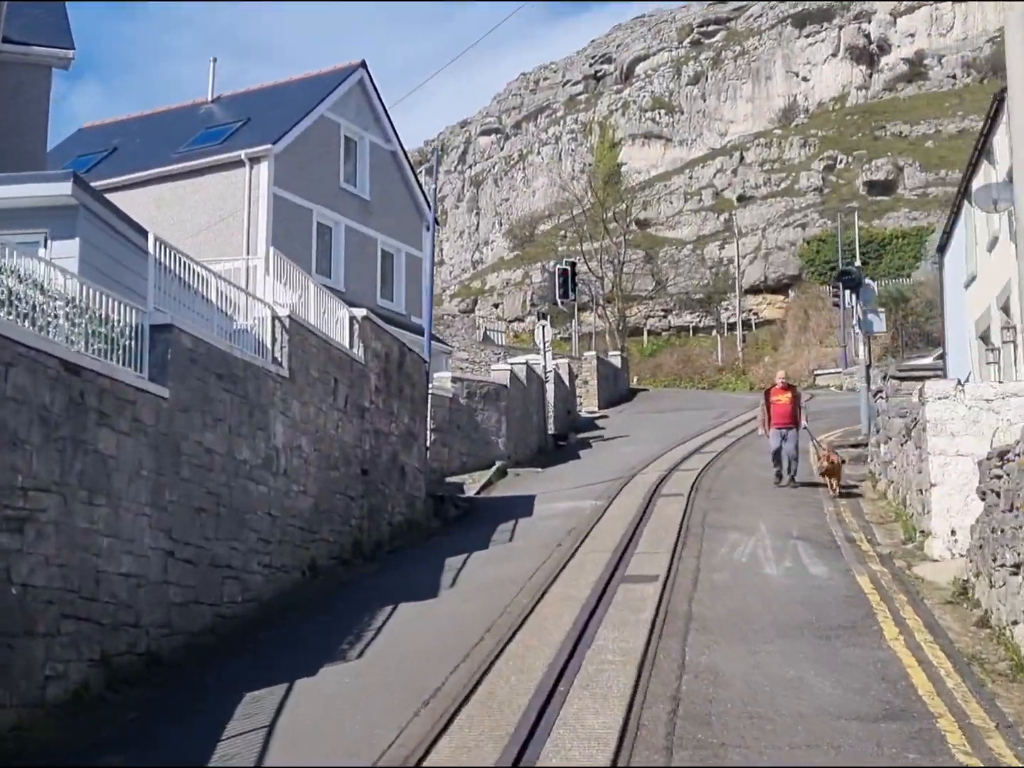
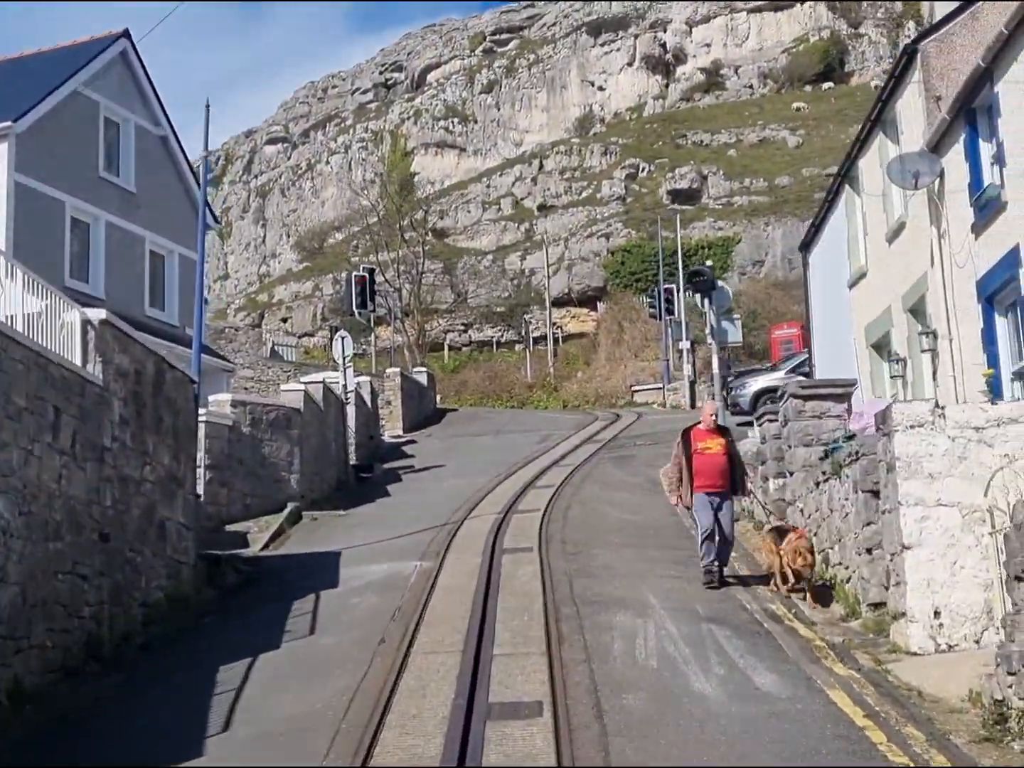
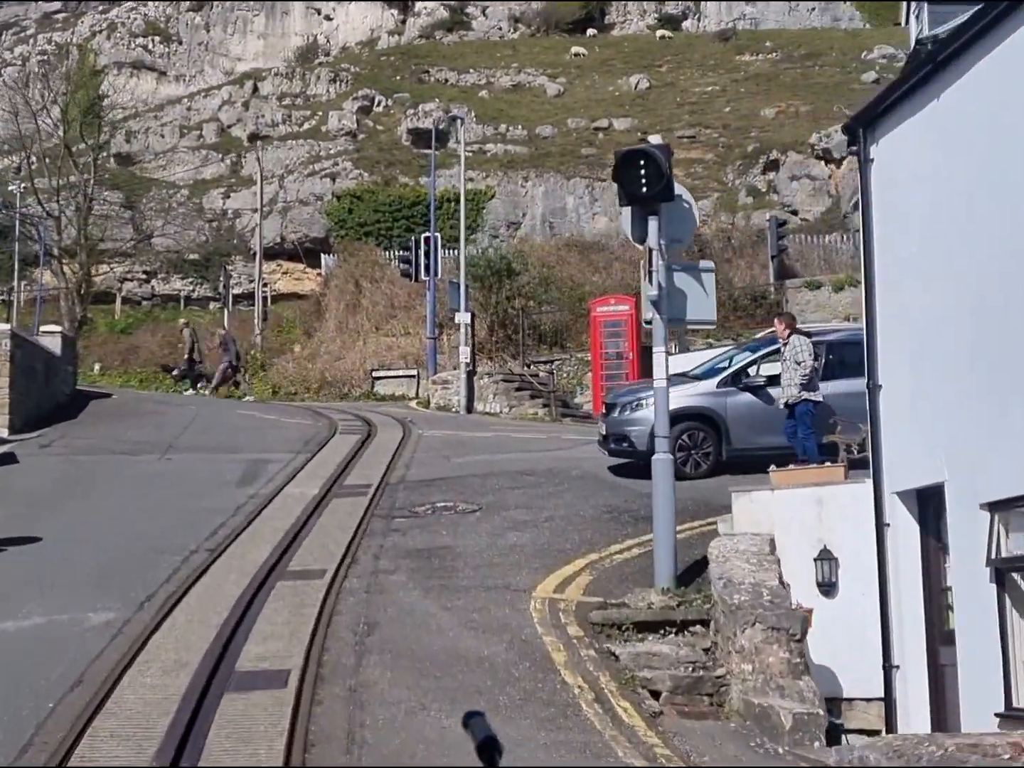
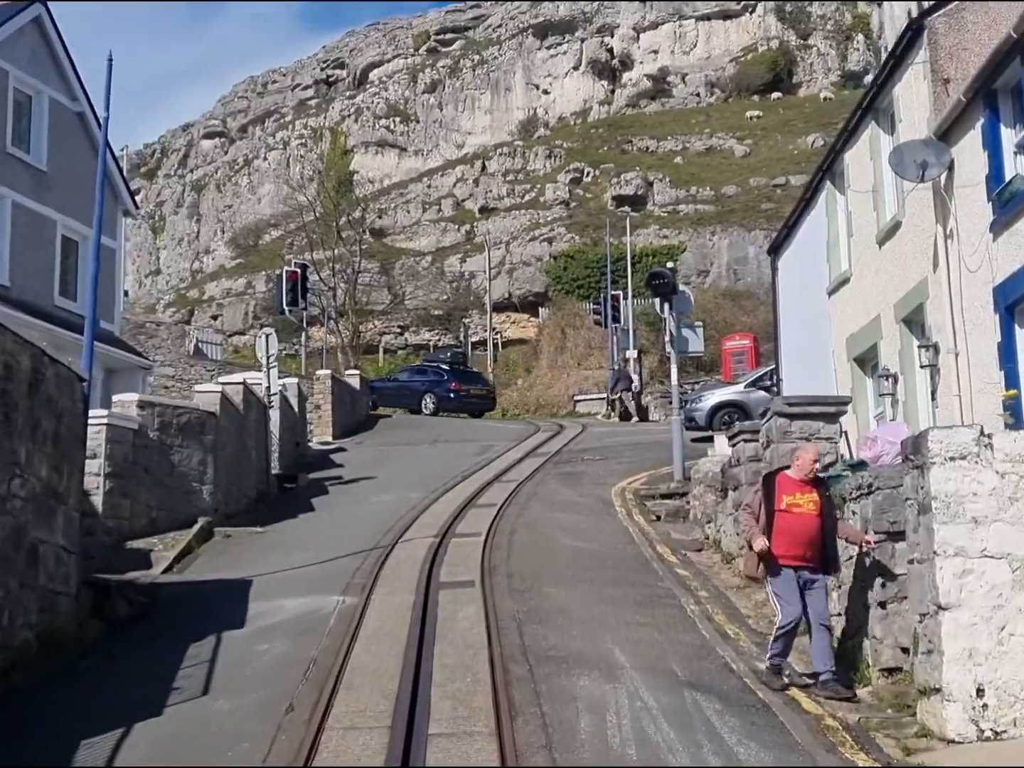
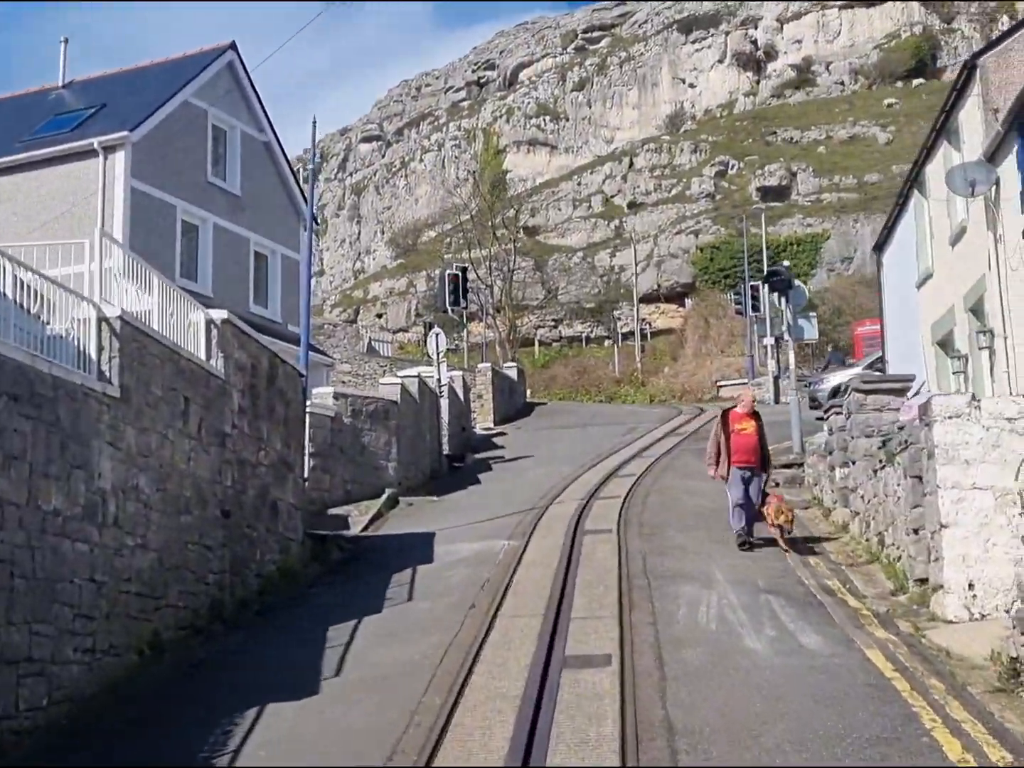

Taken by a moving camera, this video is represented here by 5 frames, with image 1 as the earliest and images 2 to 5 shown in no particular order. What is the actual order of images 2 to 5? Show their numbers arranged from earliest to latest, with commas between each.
5, 2, 4, 3
